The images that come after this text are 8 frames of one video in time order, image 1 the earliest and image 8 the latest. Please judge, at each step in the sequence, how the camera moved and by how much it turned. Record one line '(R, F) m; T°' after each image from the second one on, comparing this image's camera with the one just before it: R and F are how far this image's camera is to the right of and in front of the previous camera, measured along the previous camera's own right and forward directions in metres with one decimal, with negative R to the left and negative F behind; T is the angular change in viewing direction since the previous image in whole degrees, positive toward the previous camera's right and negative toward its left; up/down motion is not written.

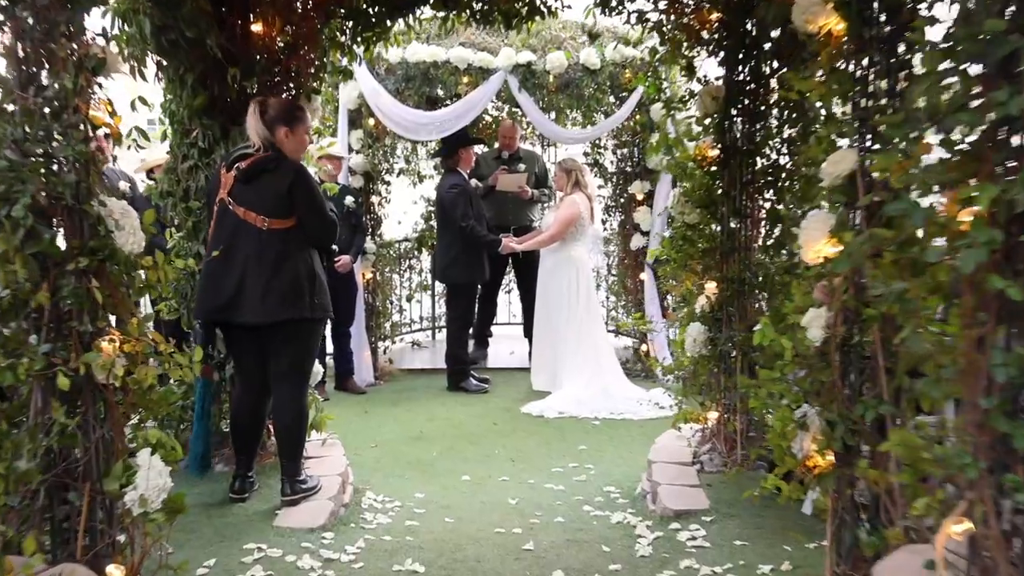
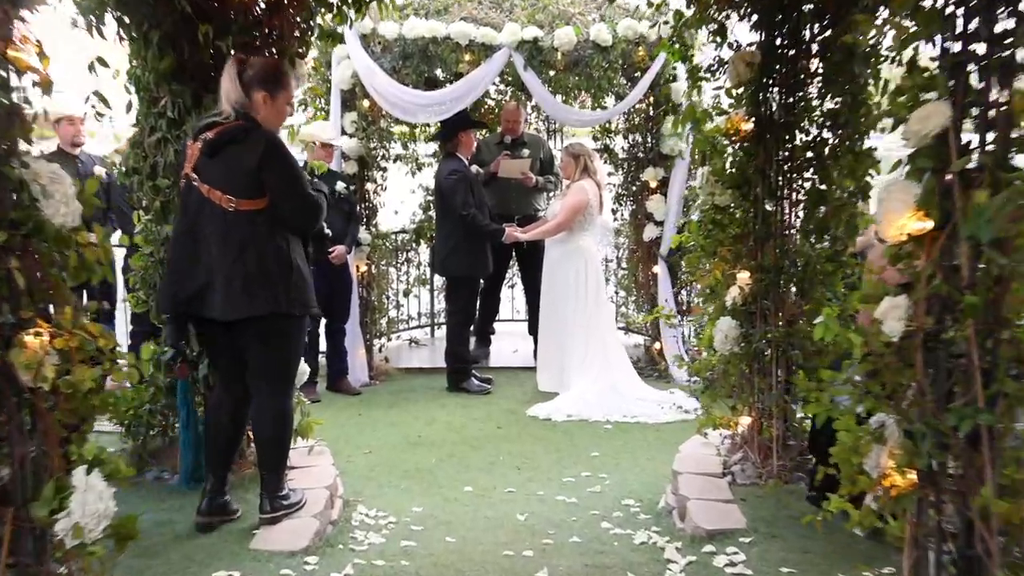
(0.0, +0.4) m; 0°
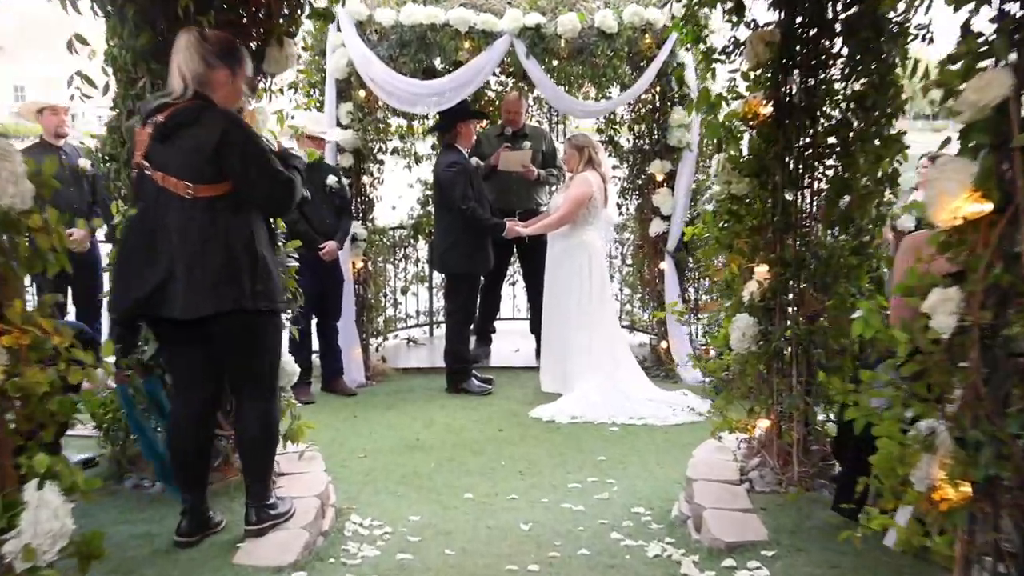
(0.0, +0.2) m; 0°
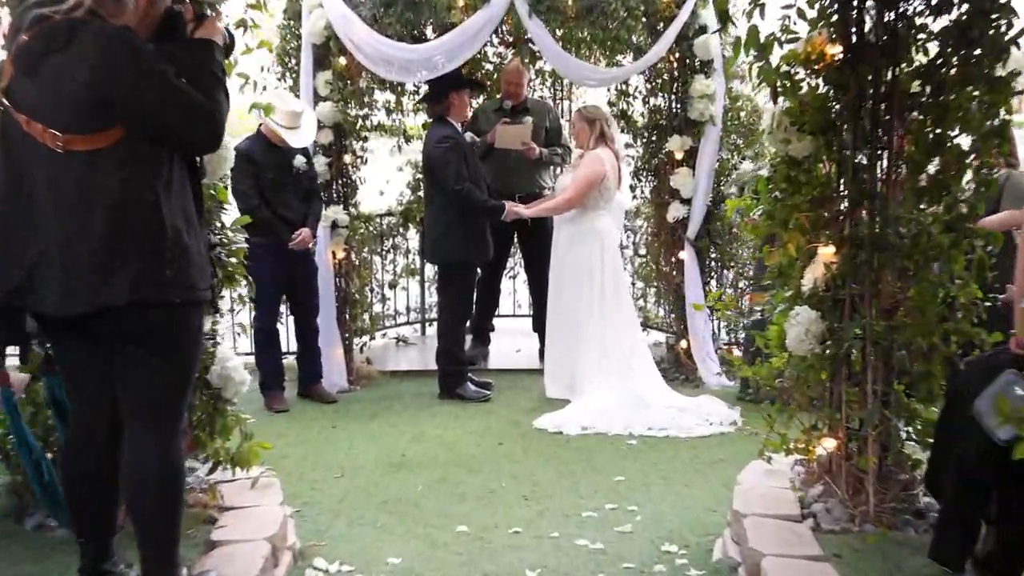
(0.0, +0.6) m; 0°
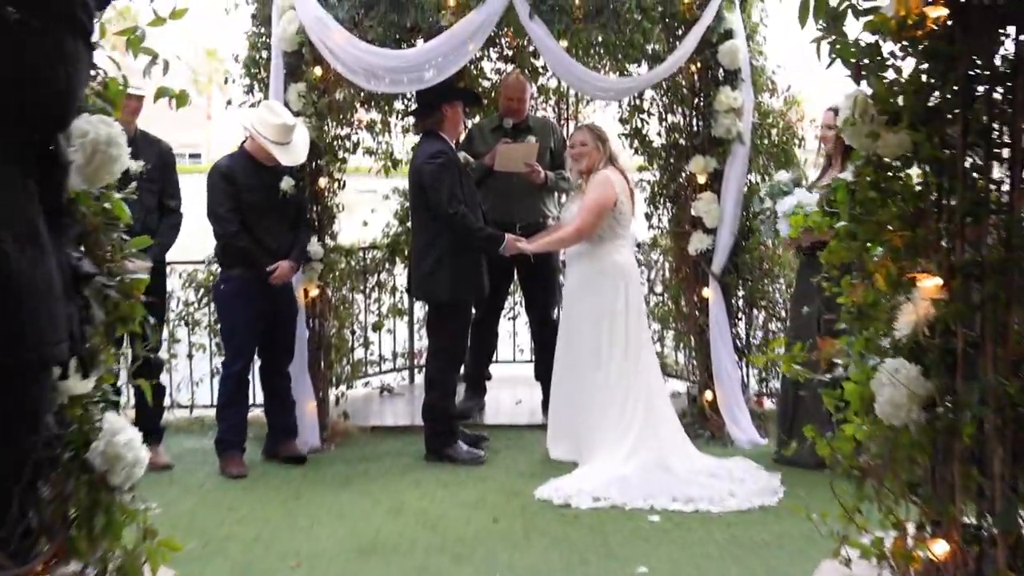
(0.0, +0.6) m; 0°
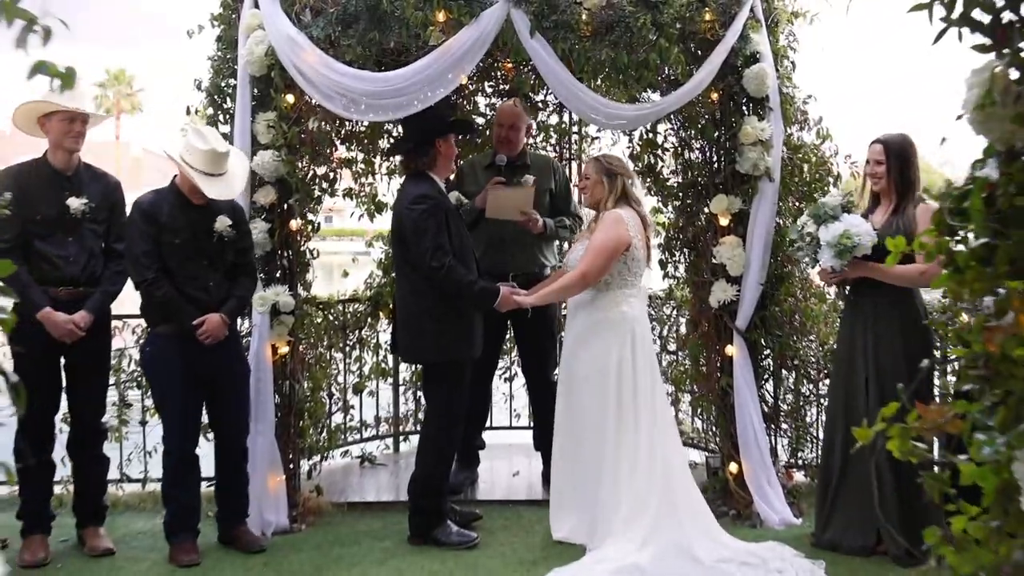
(0.0, +0.5) m; 0°
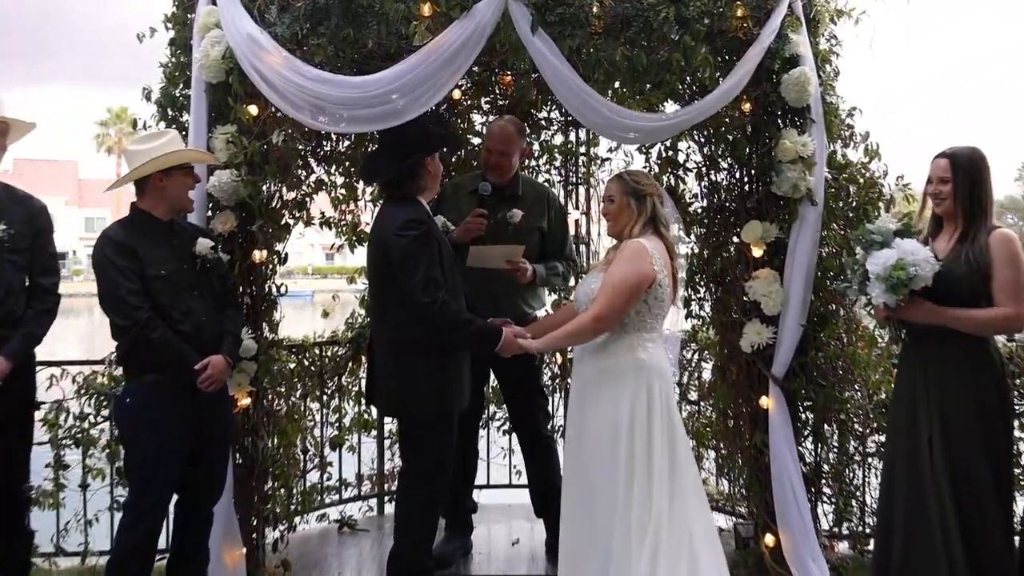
(0.0, +0.5) m; 0°
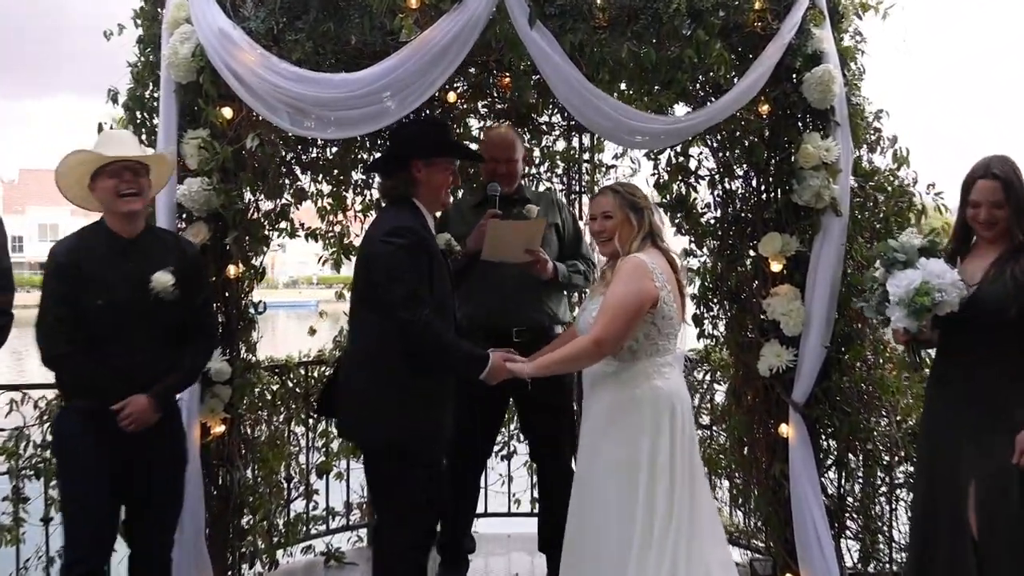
(0.0, +0.3) m; 0°
